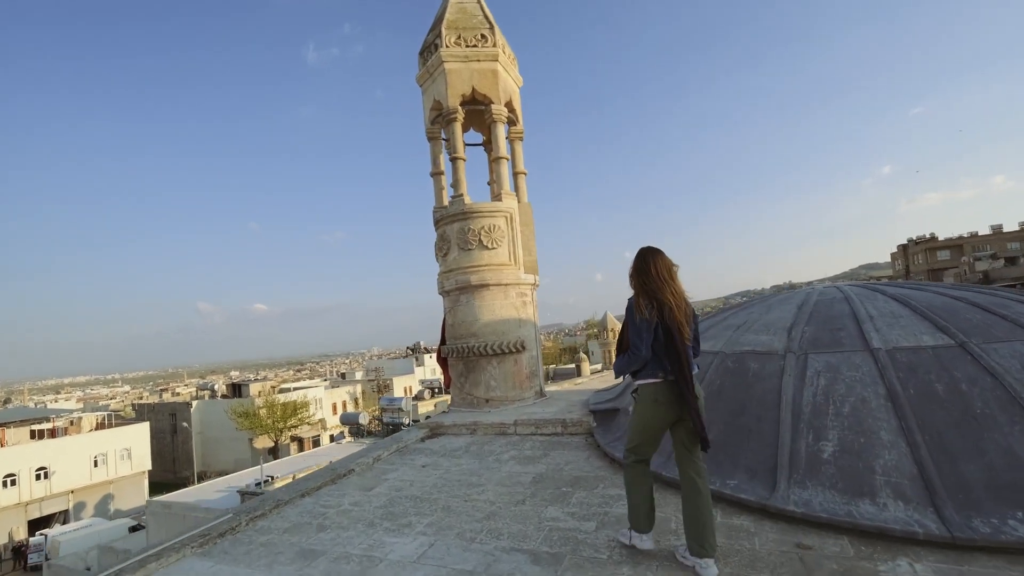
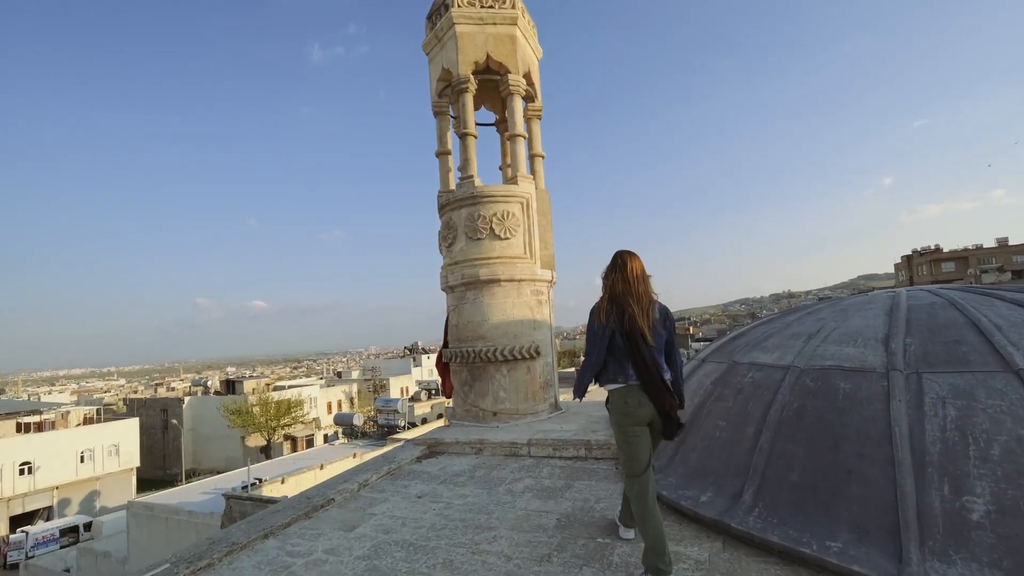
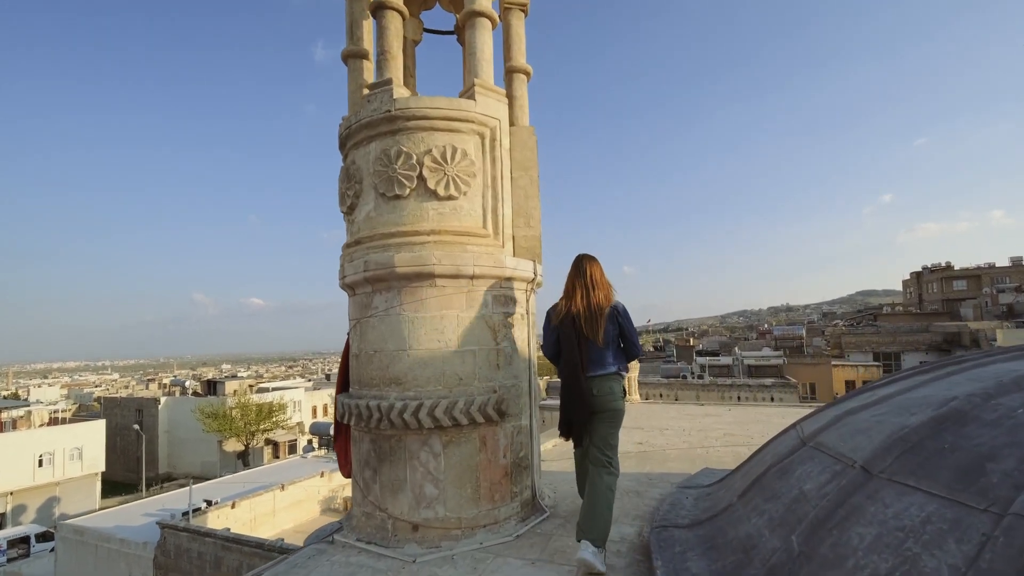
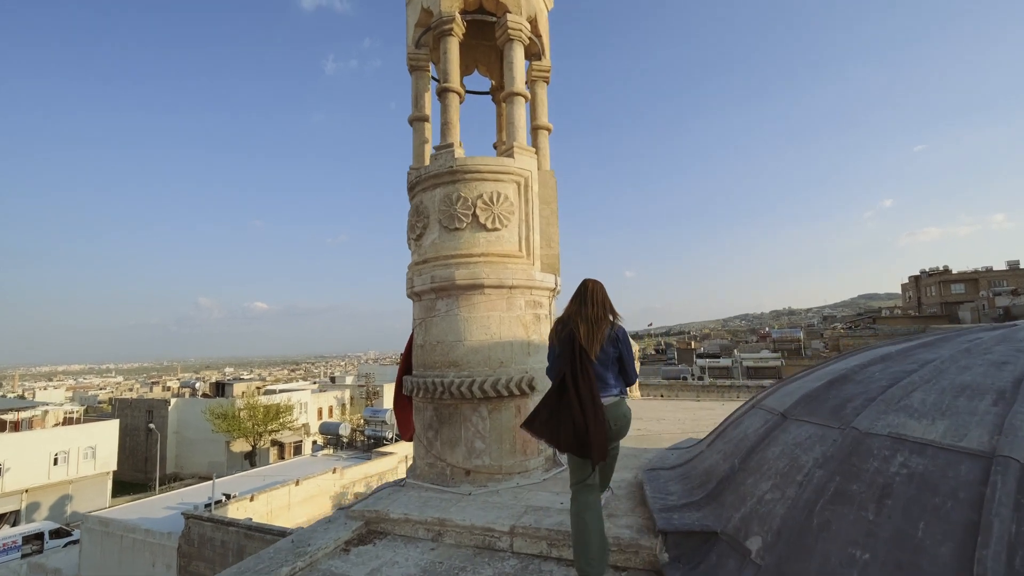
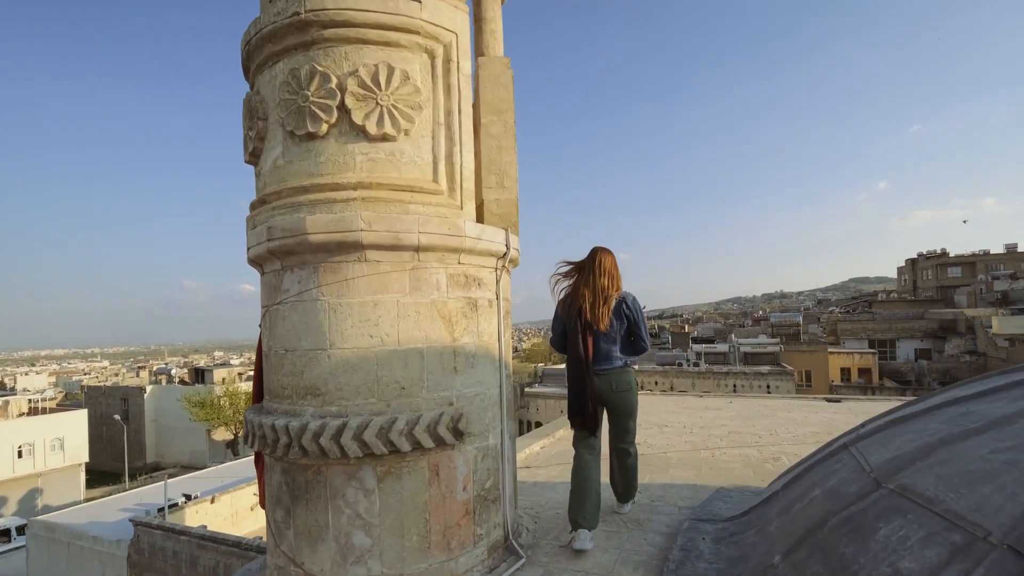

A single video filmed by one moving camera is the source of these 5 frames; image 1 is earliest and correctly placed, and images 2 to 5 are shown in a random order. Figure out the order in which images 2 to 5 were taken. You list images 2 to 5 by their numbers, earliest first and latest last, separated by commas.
2, 4, 3, 5
